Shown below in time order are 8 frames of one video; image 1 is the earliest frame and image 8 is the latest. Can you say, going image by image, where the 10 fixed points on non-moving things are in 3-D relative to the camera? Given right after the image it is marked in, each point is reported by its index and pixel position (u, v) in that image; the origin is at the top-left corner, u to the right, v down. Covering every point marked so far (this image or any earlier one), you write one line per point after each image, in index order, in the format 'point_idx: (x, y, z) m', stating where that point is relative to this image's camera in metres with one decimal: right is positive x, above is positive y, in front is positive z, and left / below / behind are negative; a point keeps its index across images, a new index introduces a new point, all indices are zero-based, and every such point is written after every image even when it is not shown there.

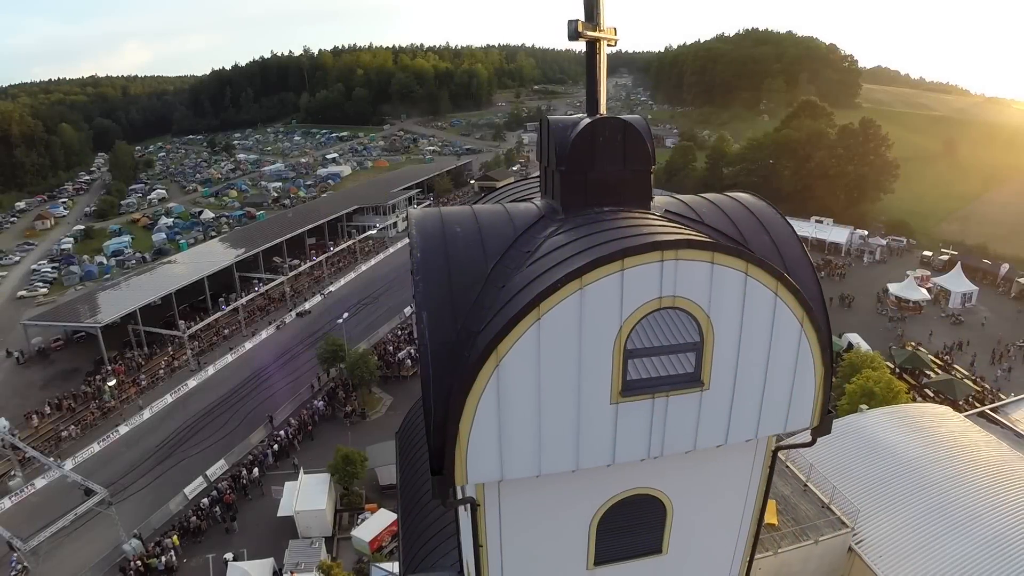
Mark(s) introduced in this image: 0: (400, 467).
0: (-2.6, -4.3, +15.0) m
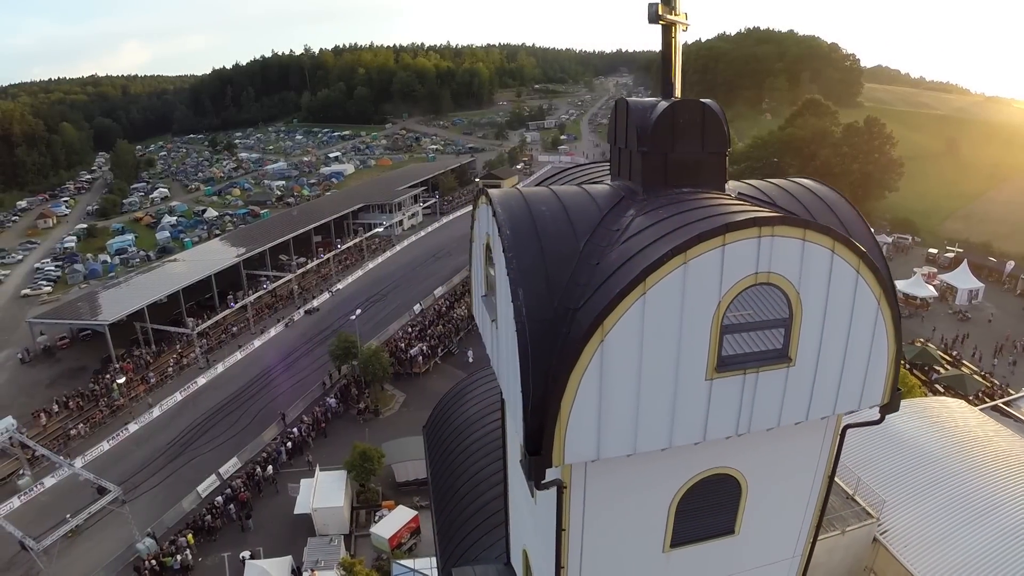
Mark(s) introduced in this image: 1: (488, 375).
0: (-1.9, -4.1, +14.8) m
1: (-0.4, -2.3, +15.5) m
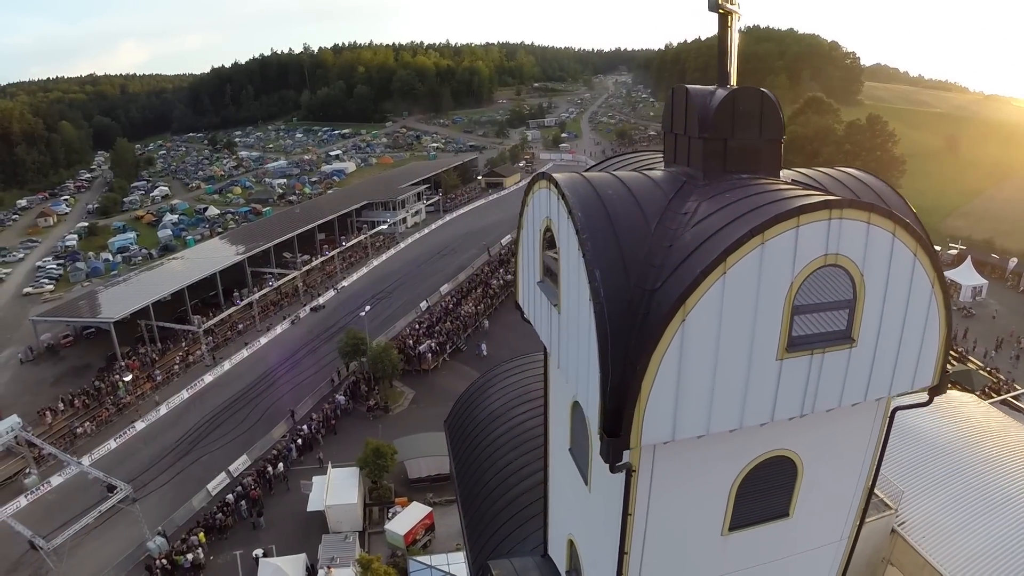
0: (-1.3, -3.9, +14.6) m
1: (+0.1, -2.1, +15.4) m
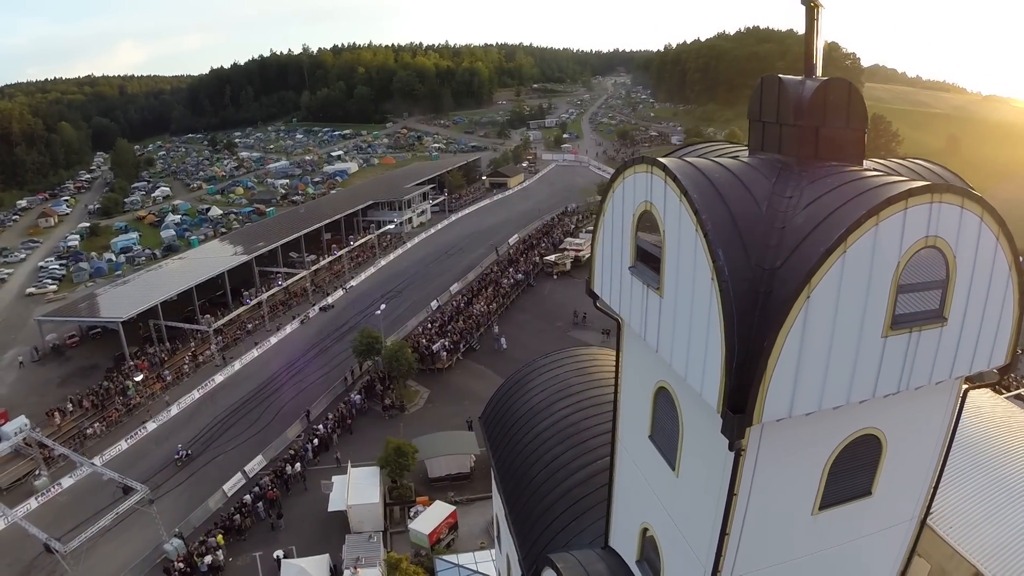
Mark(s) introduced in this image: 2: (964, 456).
0: (-0.5, -3.7, +14.4) m
1: (+1.0, -2.0, +15.2) m
2: (+13.2, -5.1, +17.5) m
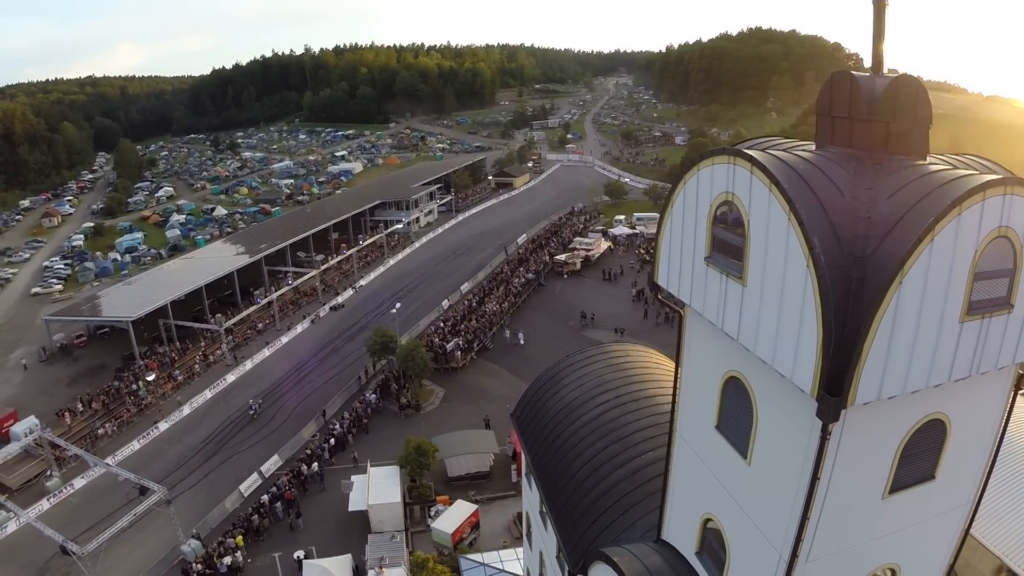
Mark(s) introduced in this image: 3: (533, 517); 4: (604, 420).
0: (+0.3, -3.6, +14.2) m
1: (+1.8, -1.9, +15.0) m
2: (+14.0, -5.0, +17.3) m
3: (+0.6, -5.8, +15.7) m
4: (+2.0, -2.8, +13.0) m
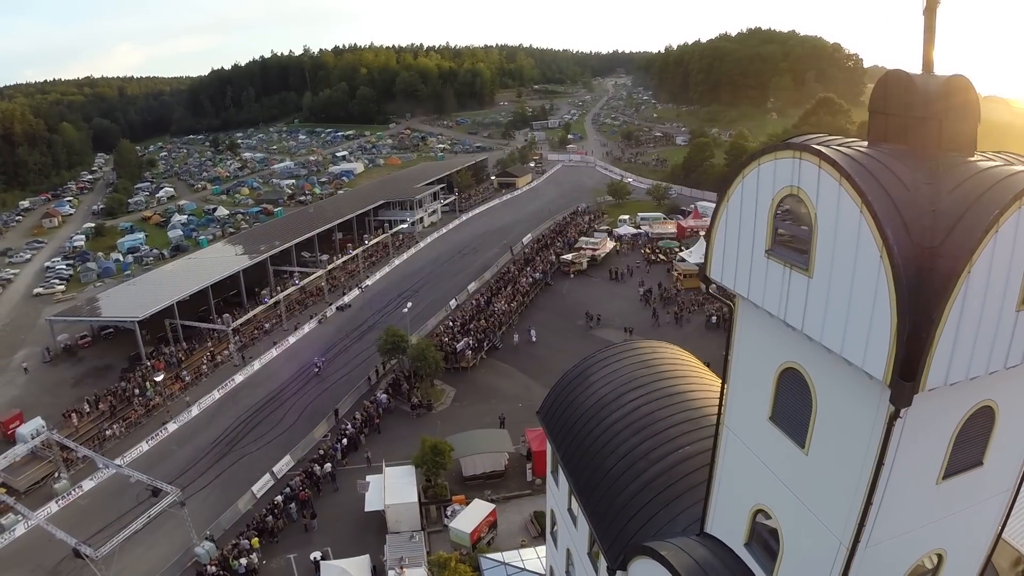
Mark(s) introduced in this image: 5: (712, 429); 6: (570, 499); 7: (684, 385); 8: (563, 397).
0: (+0.9, -3.6, +14.1) m
1: (+2.4, -1.8, +14.9) m
2: (+14.6, -4.9, +17.3) m
3: (+1.2, -5.7, +15.5) m
4: (+2.6, -2.7, +12.8) m
5: (+4.1, -2.9, +12.8) m
6: (+1.5, -4.9, +14.4) m
7: (+4.0, -2.2, +14.3) m
8: (+1.2, -2.6, +14.7) m
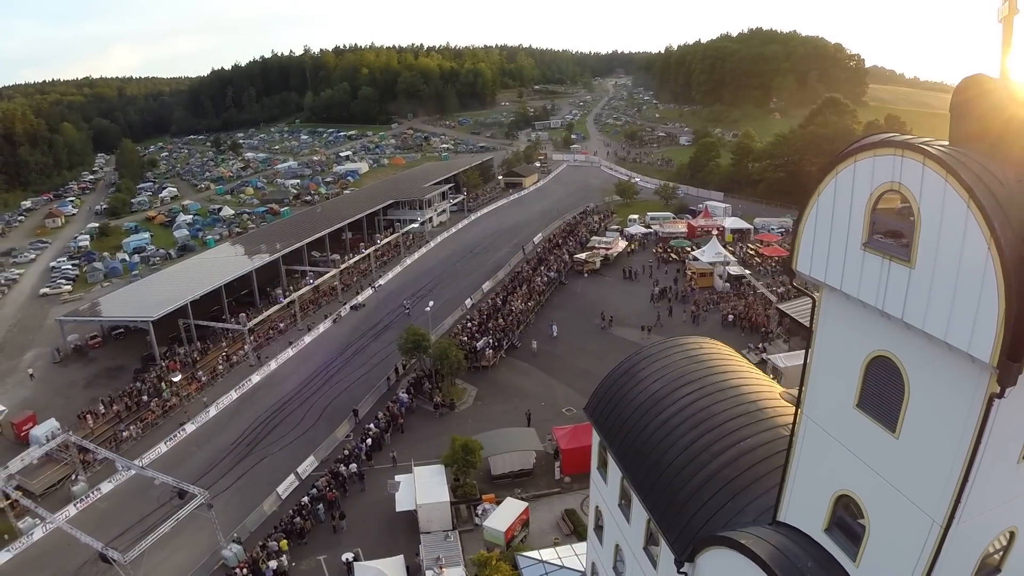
0: (+2.1, -3.5, +13.8) m
1: (+3.5, -1.7, +14.7) m
2: (+15.7, -4.8, +17.1) m
3: (+2.4, -5.6, +15.3) m
4: (+3.7, -2.6, +12.6) m
5: (+5.3, -2.8, +12.6) m
6: (+2.7, -4.8, +14.2) m
7: (+5.2, -2.1, +14.1) m
8: (+2.4, -2.5, +14.5) m
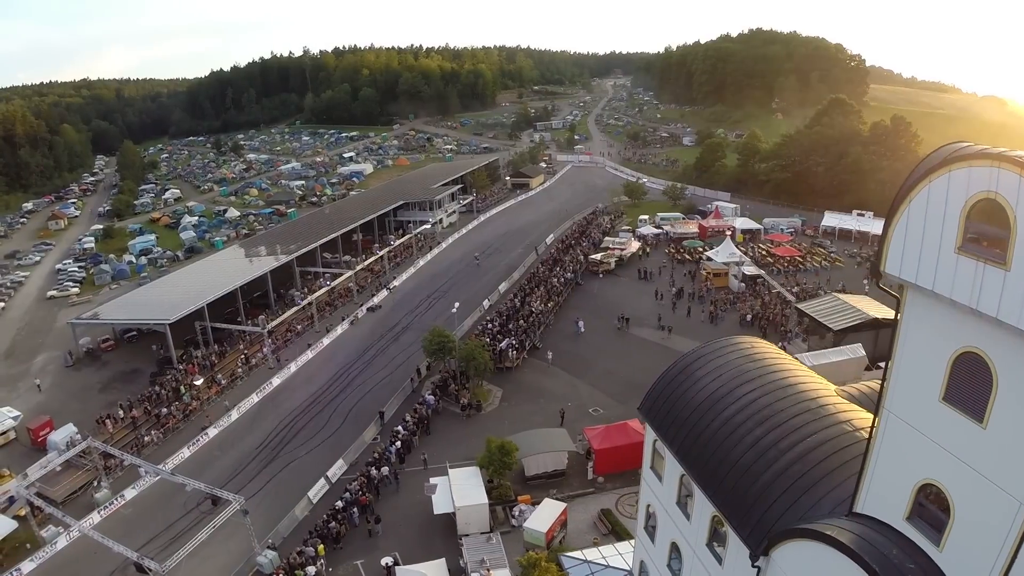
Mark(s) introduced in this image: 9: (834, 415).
0: (+3.4, -3.5, +13.7) m
1: (+4.9, -1.7, +14.5) m
2: (+17.1, -4.7, +17.1) m
3: (+3.7, -5.6, +15.2) m
4: (+5.1, -2.6, +12.5) m
5: (+6.6, -2.7, +12.5) m
6: (+4.0, -4.8, +14.1) m
7: (+6.5, -2.1, +13.9) m
8: (+3.7, -2.5, +14.3) m
9: (+6.7, -2.7, +12.6) m
